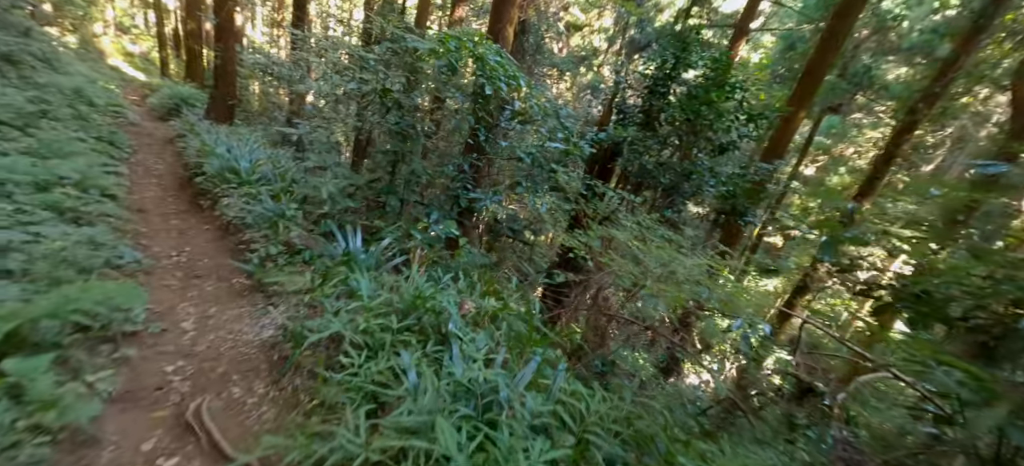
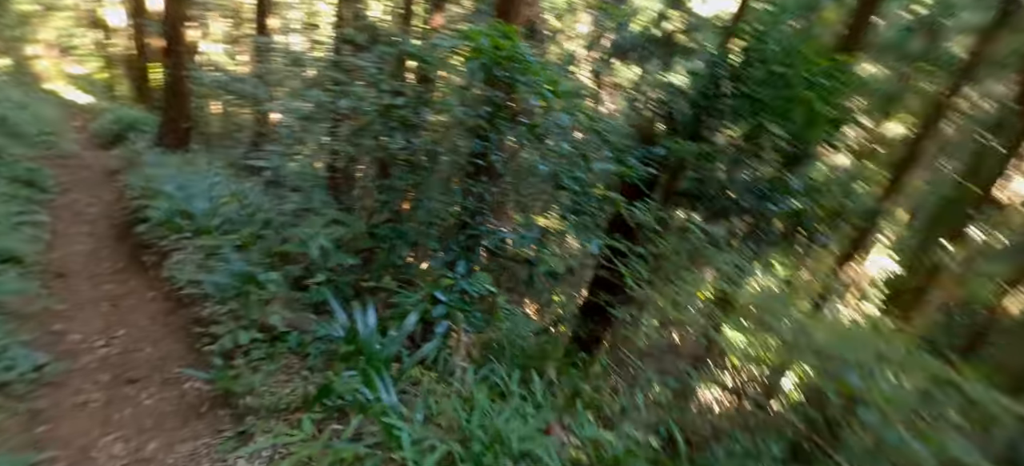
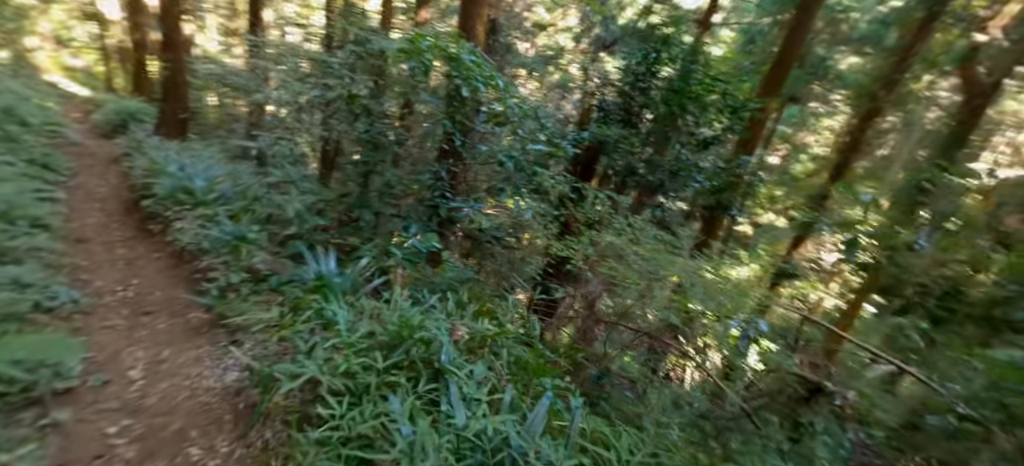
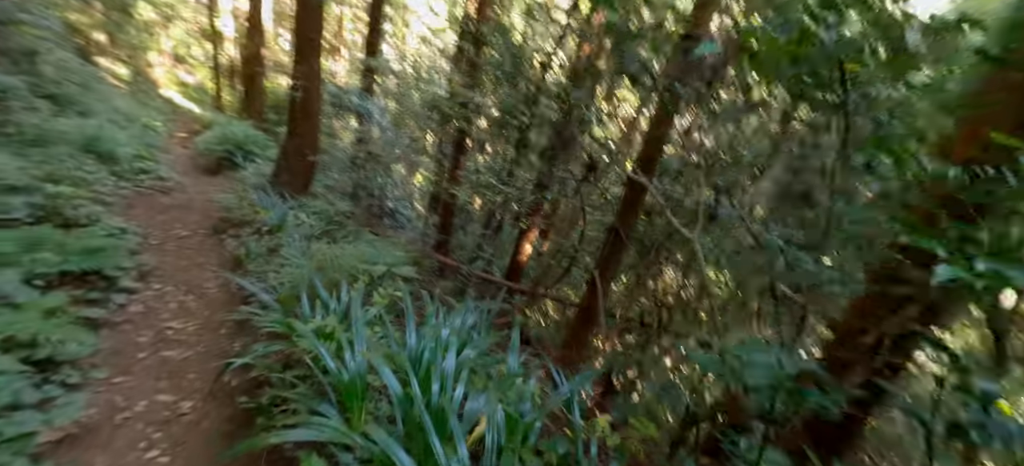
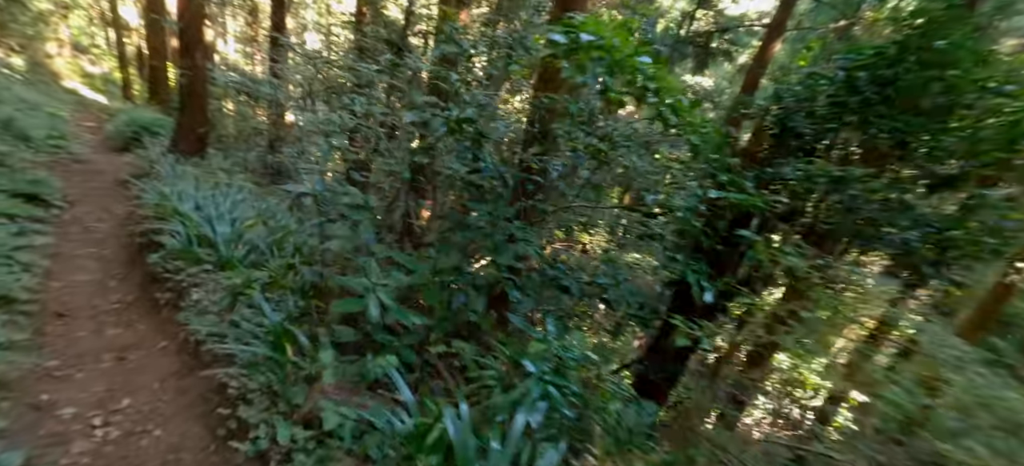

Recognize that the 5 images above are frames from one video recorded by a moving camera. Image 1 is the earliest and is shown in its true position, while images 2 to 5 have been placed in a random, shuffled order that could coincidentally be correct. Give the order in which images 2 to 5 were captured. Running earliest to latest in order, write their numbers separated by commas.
3, 2, 5, 4
